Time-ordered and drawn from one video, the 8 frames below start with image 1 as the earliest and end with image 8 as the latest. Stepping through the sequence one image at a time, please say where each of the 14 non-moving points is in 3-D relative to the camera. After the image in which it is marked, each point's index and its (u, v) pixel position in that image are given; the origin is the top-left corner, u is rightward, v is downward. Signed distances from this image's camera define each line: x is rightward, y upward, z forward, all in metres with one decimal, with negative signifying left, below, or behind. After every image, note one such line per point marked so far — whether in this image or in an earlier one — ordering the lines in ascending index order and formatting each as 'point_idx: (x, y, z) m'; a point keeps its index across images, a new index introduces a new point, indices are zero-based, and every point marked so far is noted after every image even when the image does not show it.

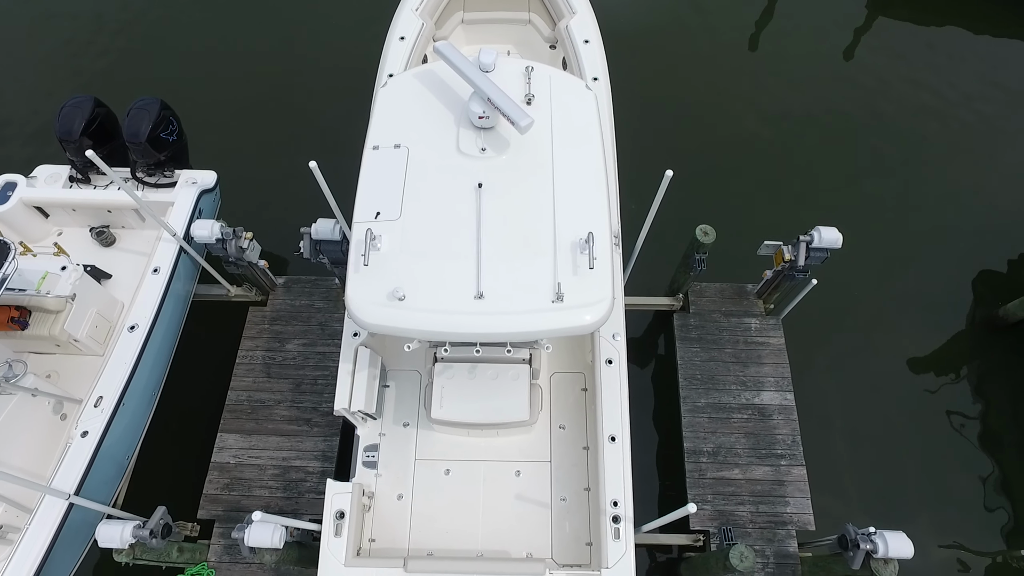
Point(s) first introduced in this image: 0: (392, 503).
0: (-0.8, -1.4, +3.6) m
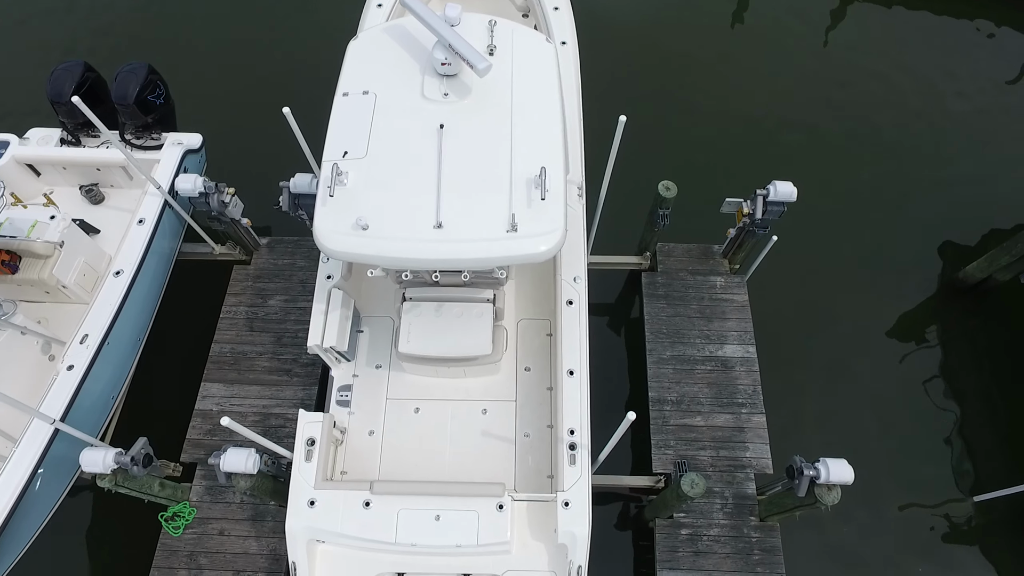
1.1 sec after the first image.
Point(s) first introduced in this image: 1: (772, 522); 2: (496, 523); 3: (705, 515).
0: (-1.0, -1.0, +3.8) m
1: (+1.9, -1.7, +4.1) m
2: (-0.1, -1.4, +3.3) m
3: (+1.4, -1.7, +4.2) m
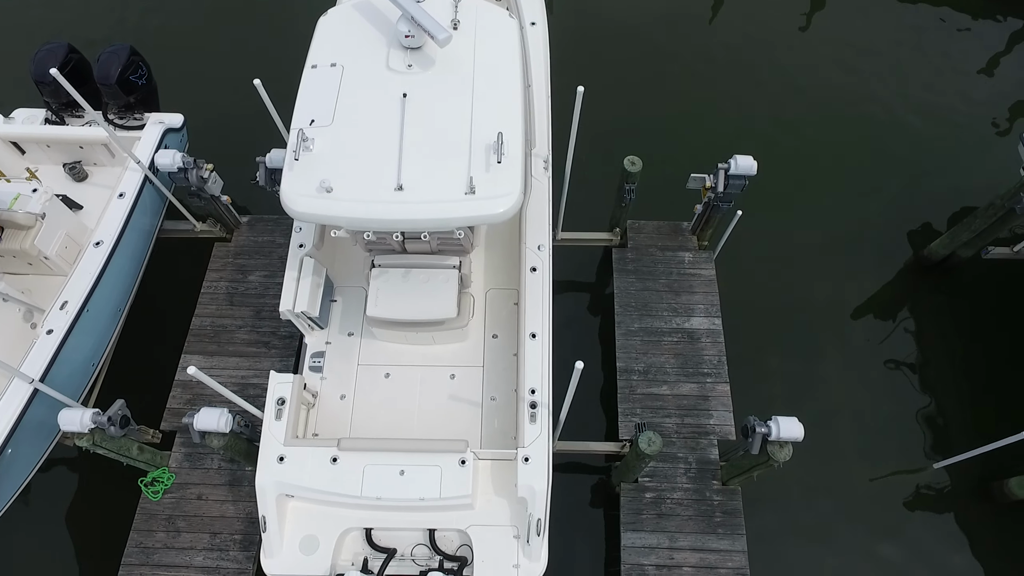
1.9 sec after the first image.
0: (-1.2, -0.8, +3.9) m
1: (+1.7, -1.5, +4.2) m
2: (-0.3, -1.1, +3.4) m
3: (+1.2, -1.5, +4.3) m
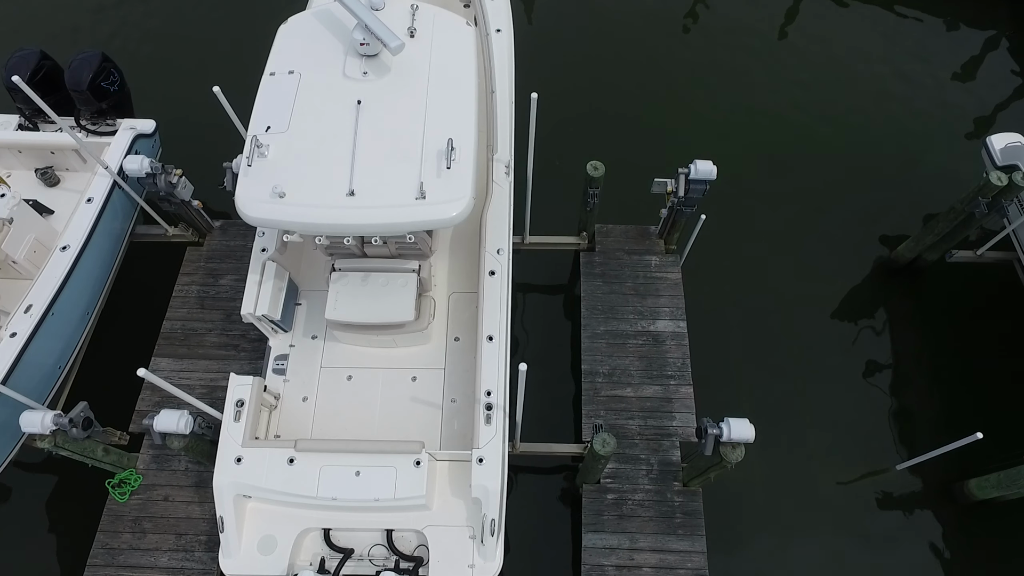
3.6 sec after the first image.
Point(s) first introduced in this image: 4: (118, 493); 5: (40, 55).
0: (-1.5, -0.8, +4.0) m
1: (+1.4, -1.5, +4.3) m
2: (-0.6, -1.2, +3.4) m
3: (+0.9, -1.5, +4.4) m
4: (-3.0, -1.6, +4.3) m
5: (-4.0, +2.0, +4.7) m
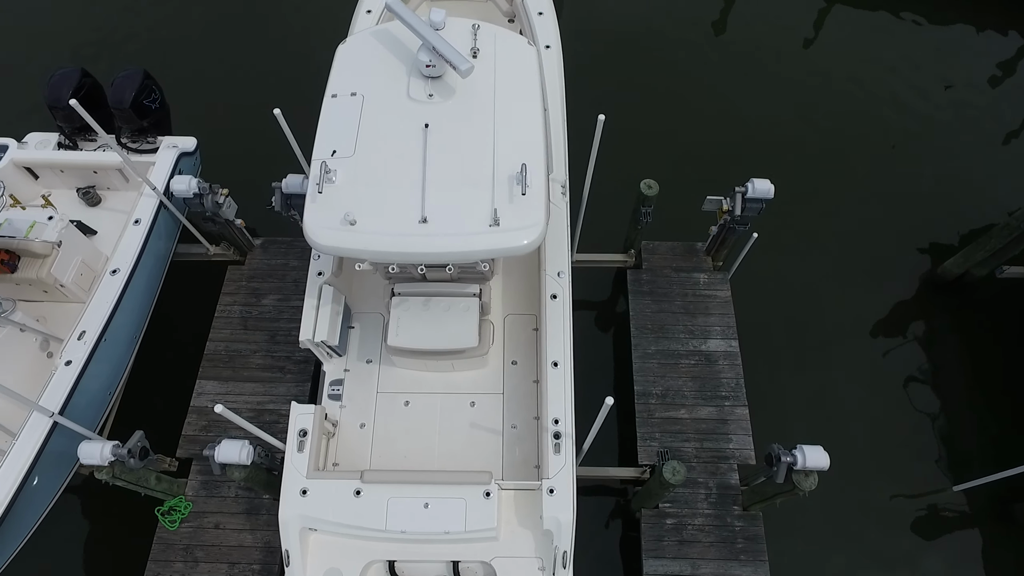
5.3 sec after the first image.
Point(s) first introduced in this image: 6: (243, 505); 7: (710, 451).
0: (-1.1, -1.0, +3.9) m
1: (+1.8, -1.7, +4.2) m
2: (-0.2, -1.3, +3.4) m
3: (+1.4, -1.7, +4.3) m
4: (-2.5, -1.7, +4.2) m
5: (-3.6, +1.8, +4.7) m
6: (-2.0, -1.6, +4.3) m
7: (+1.6, -1.3, +4.4) m
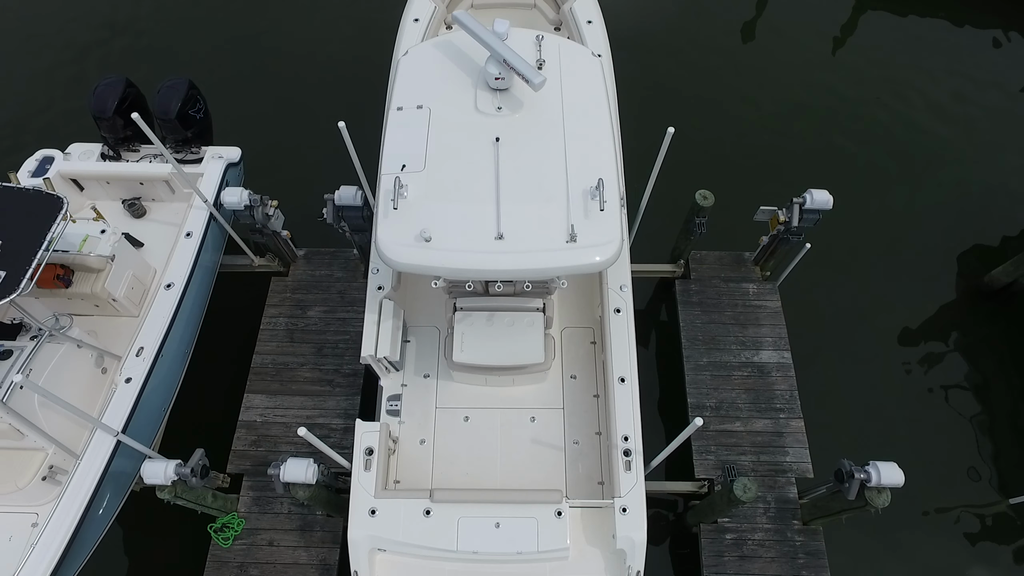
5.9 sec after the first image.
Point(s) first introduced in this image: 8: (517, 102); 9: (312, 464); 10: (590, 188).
0: (-0.7, -1.1, +3.8) m
1: (+2.2, -1.8, +4.2) m
2: (+0.3, -1.4, +3.3) m
3: (+1.8, -1.7, +4.2) m
4: (-2.1, -1.8, +4.1) m
5: (-3.2, +1.7, +4.6) m
6: (-1.6, -1.7, +4.2) m
7: (+2.0, -1.4, +4.4) m
8: (0.0, +1.1, +3.4) m
9: (-1.2, -1.1, +3.4) m
10: (+0.4, +0.6, +3.2) m
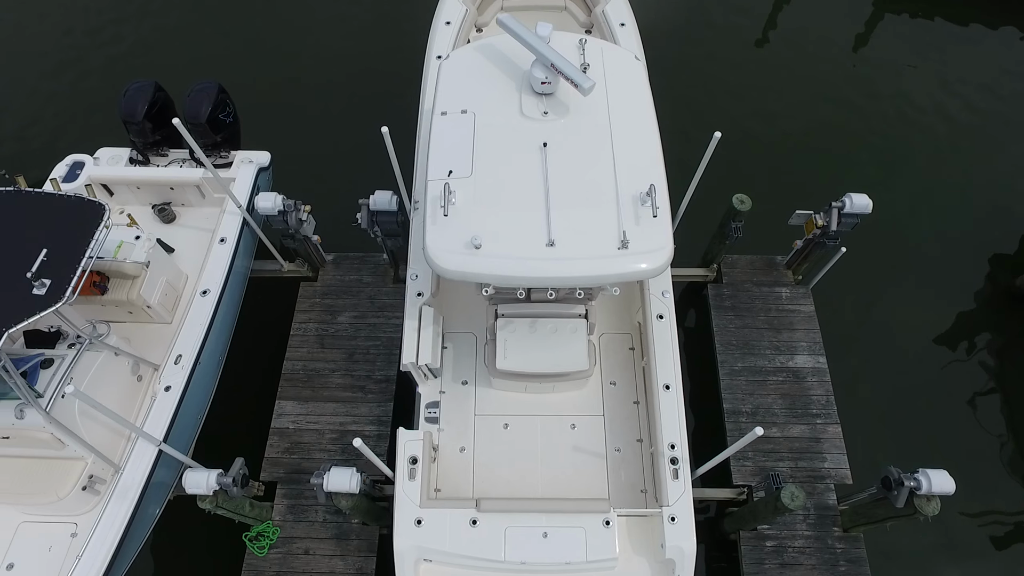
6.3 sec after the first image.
0: (-0.4, -1.1, +3.8) m
1: (+2.5, -1.8, +4.1) m
2: (+0.5, -1.5, +3.3) m
3: (+2.1, -1.8, +4.2) m
4: (-1.8, -1.9, +4.1) m
5: (-2.9, +1.6, +4.6) m
6: (-1.3, -1.8, +4.2) m
7: (+2.3, -1.4, +4.4) m
8: (+0.3, +1.1, +3.4) m
9: (-1.0, -1.1, +3.4) m
10: (+0.7, +0.5, +3.2) m
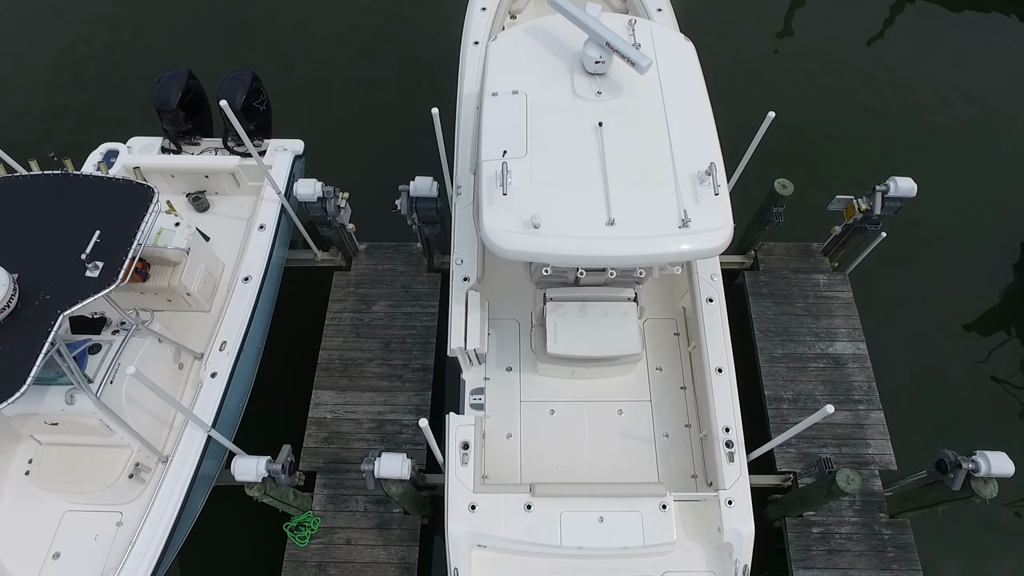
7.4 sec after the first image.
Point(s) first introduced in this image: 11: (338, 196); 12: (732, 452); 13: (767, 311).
0: (-0.1, -1.0, +3.8) m
1: (+2.9, -1.7, +4.1) m
2: (+0.9, -1.4, +3.2) m
3: (+2.4, -1.7, +4.2) m
4: (-1.5, -1.8, +4.0) m
5: (-2.6, +1.7, +4.5) m
6: (-1.0, -1.7, +4.1) m
7: (+2.6, -1.3, +4.3) m
8: (+0.6, +1.2, +3.4) m
9: (-0.6, -1.0, +3.4) m
10: (+1.0, +0.6, +3.1) m
11: (-1.3, +0.7, +4.3) m
12: (+1.3, -1.0, +3.4) m
13: (+2.2, -0.2, +4.8) m
